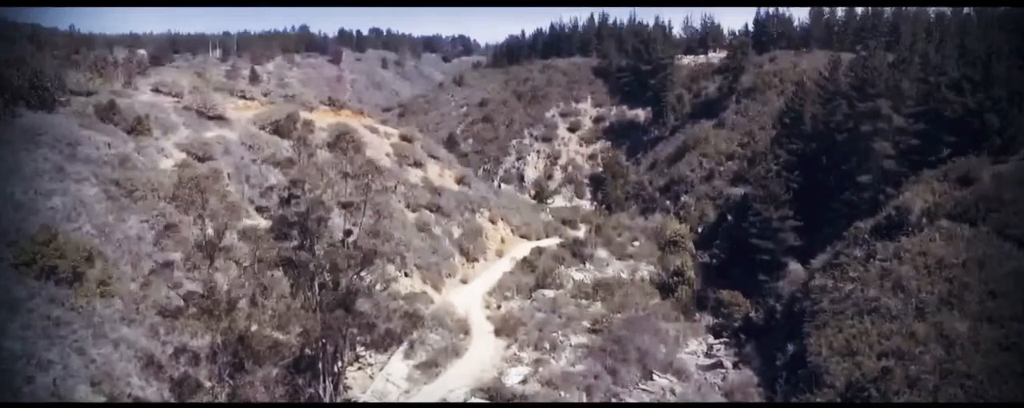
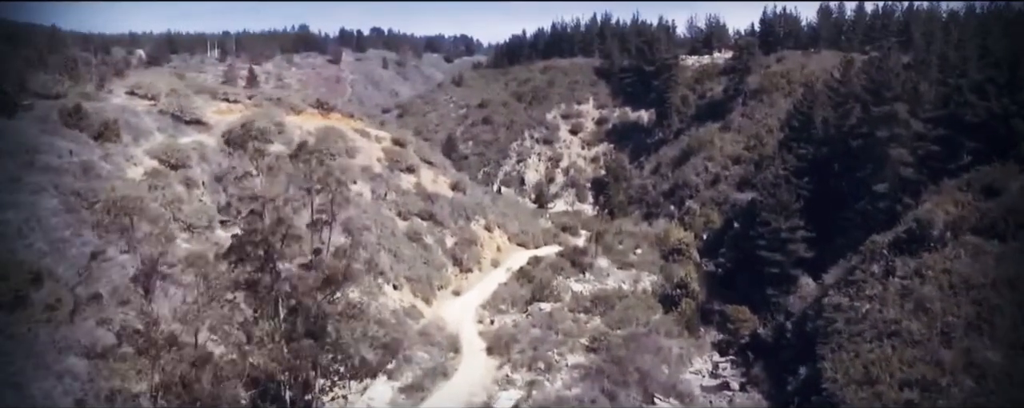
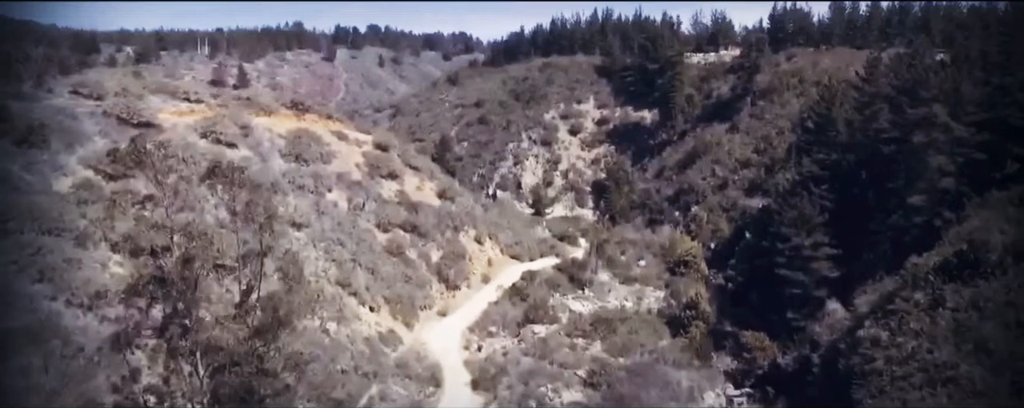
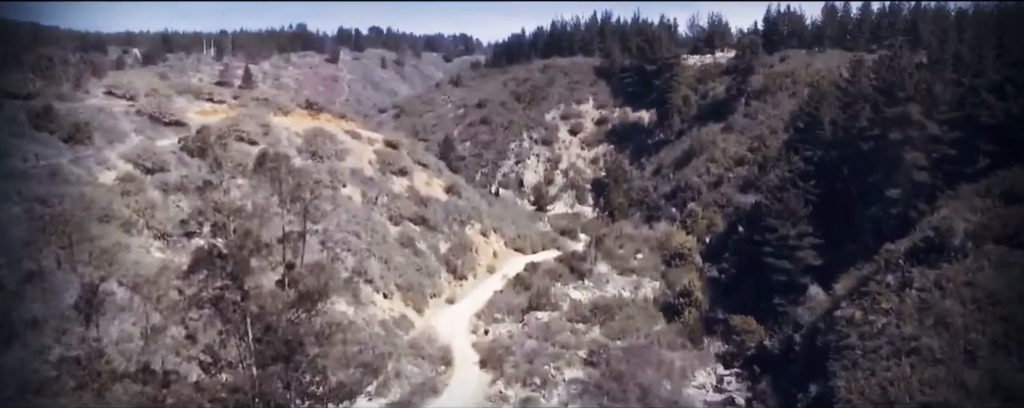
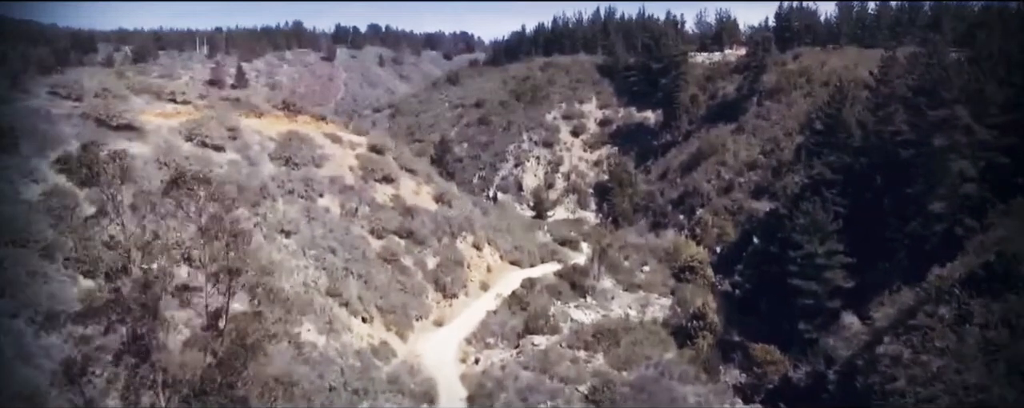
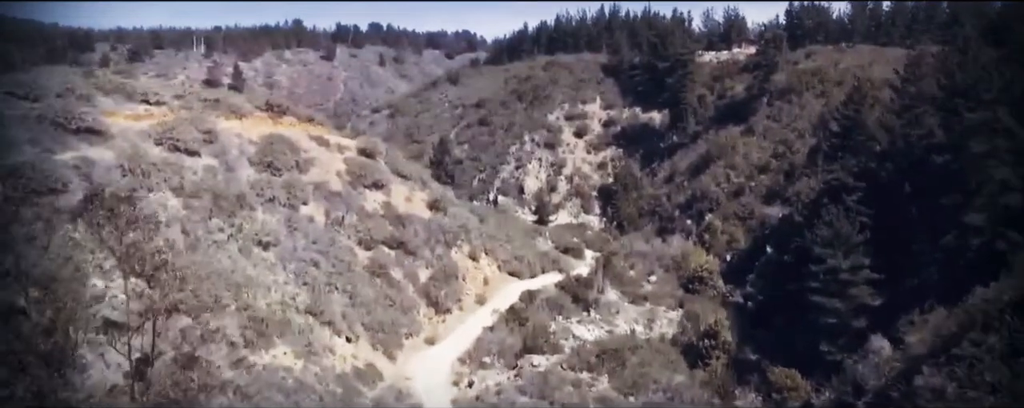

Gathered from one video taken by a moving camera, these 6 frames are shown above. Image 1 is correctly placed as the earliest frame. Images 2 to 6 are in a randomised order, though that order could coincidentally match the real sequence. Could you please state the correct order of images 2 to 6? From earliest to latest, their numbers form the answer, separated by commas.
2, 4, 3, 5, 6
